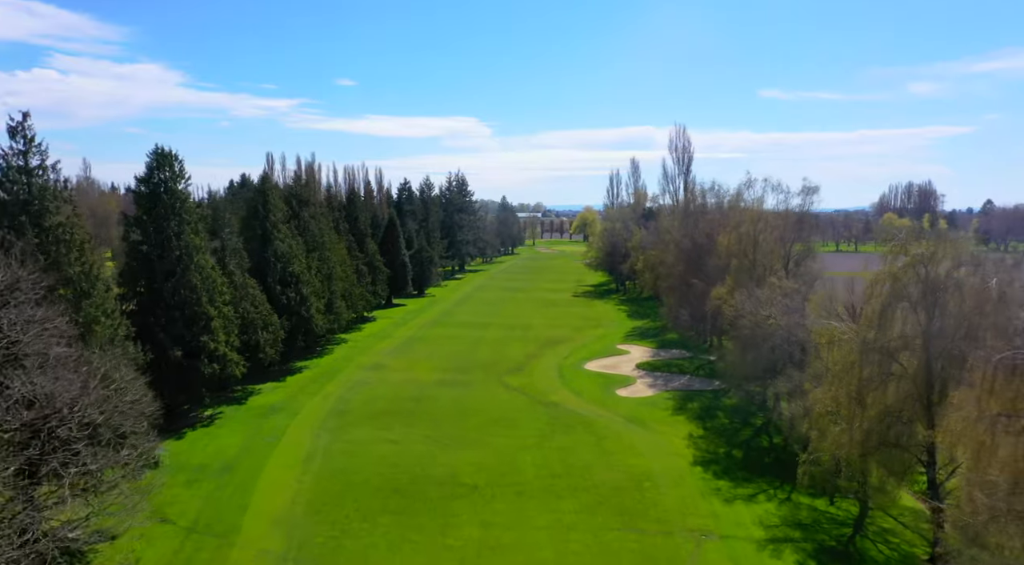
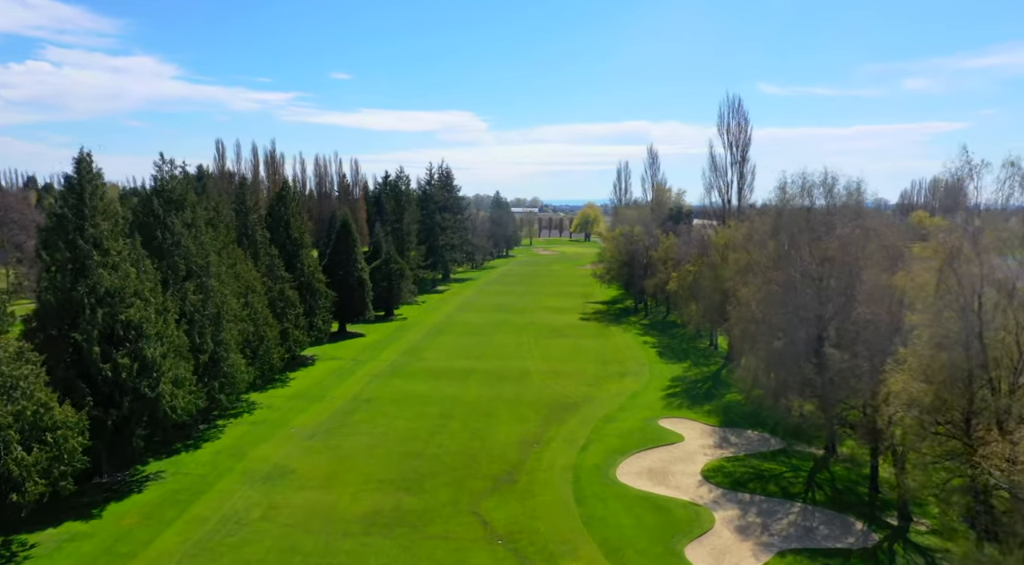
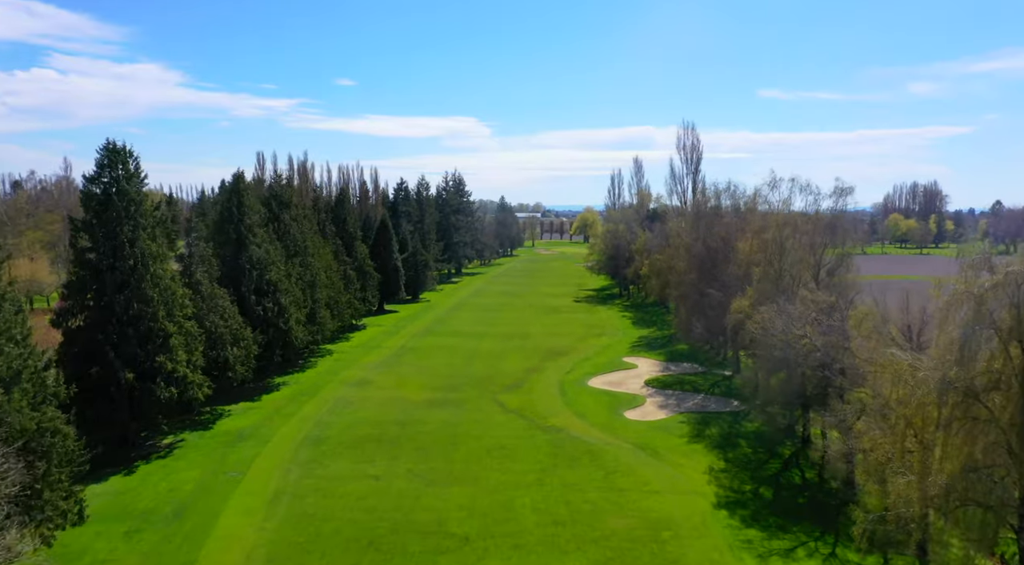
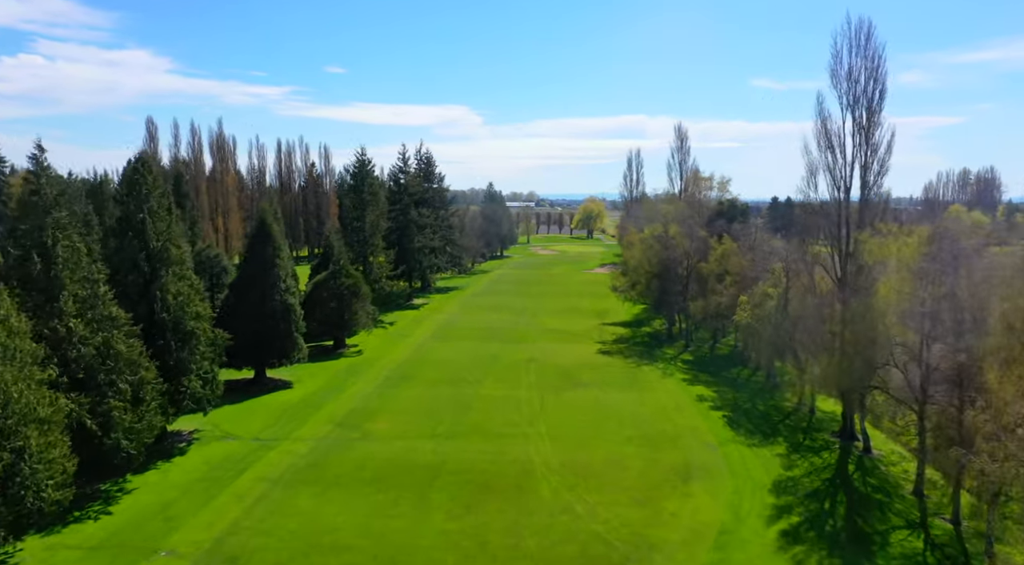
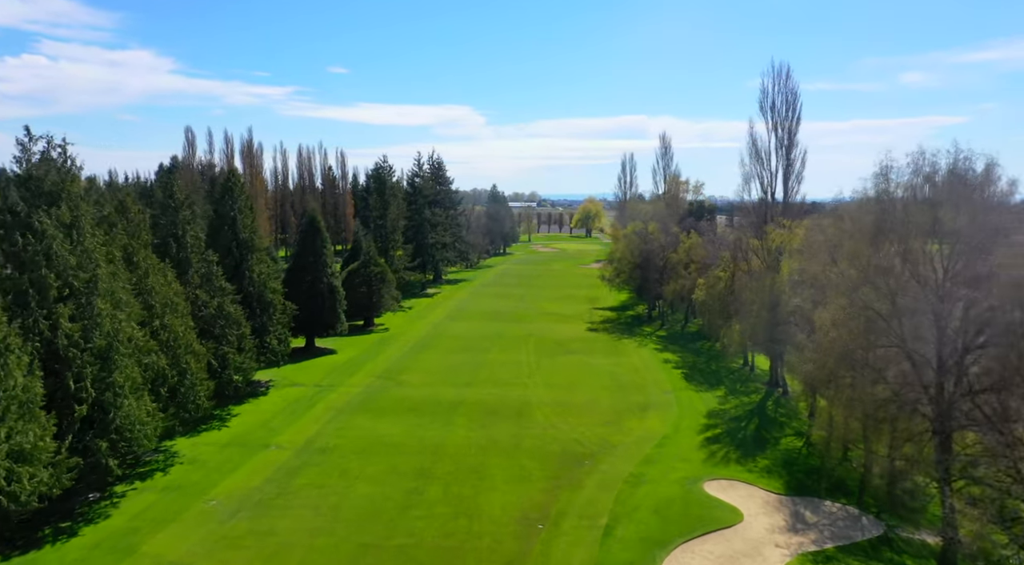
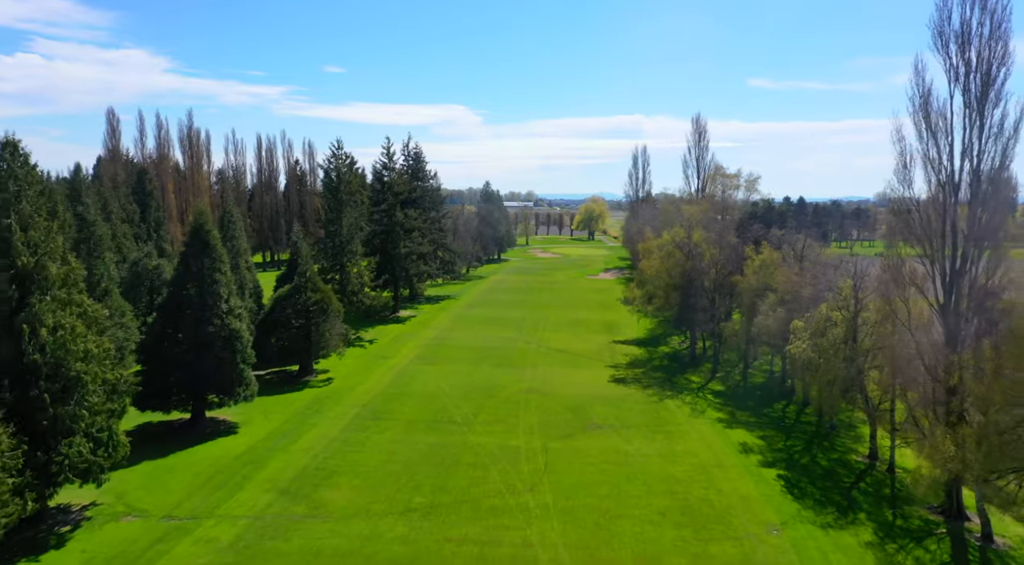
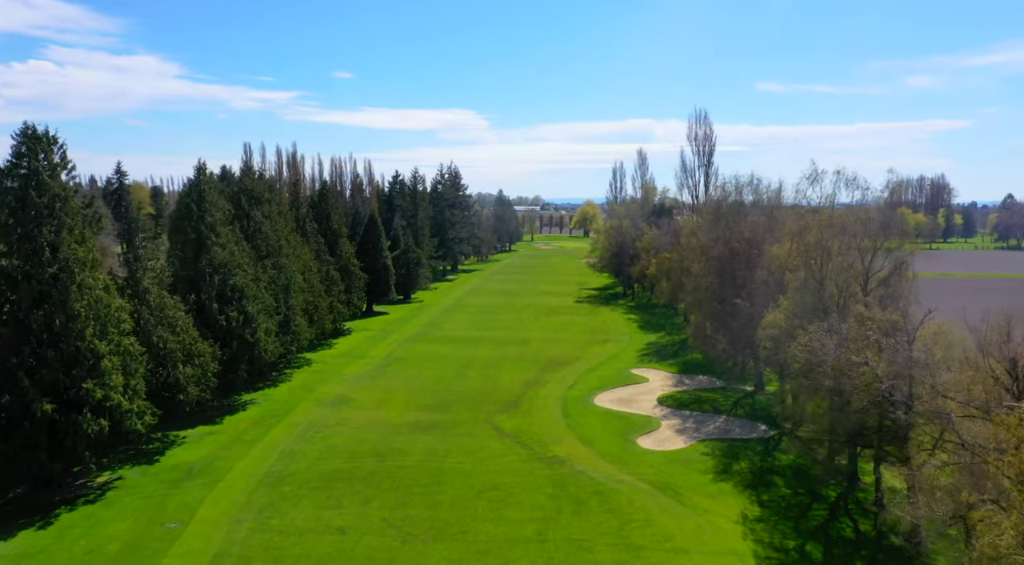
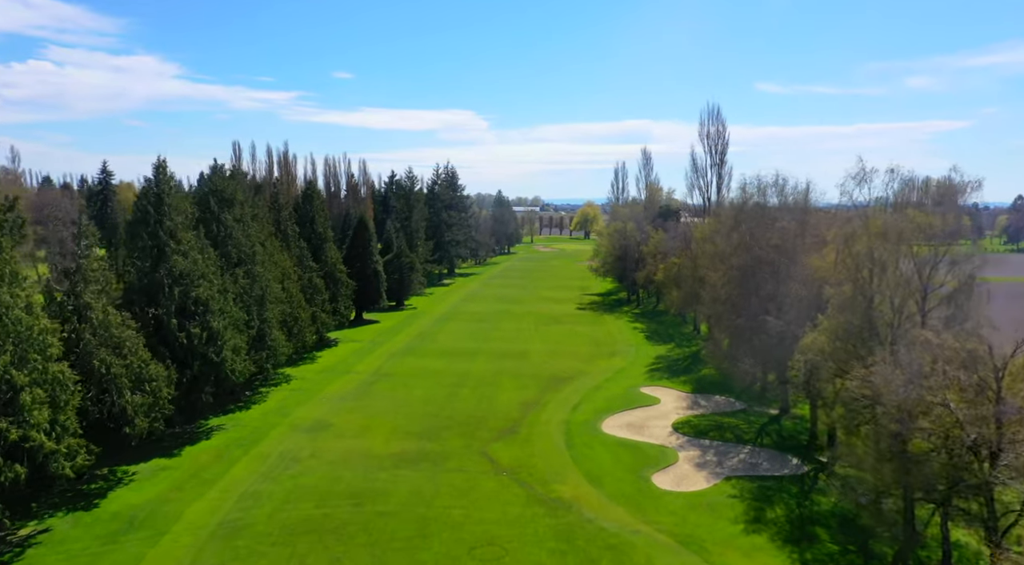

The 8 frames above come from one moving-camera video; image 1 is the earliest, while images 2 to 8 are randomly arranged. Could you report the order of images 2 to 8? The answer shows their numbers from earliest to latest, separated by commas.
3, 7, 8, 2, 5, 4, 6
